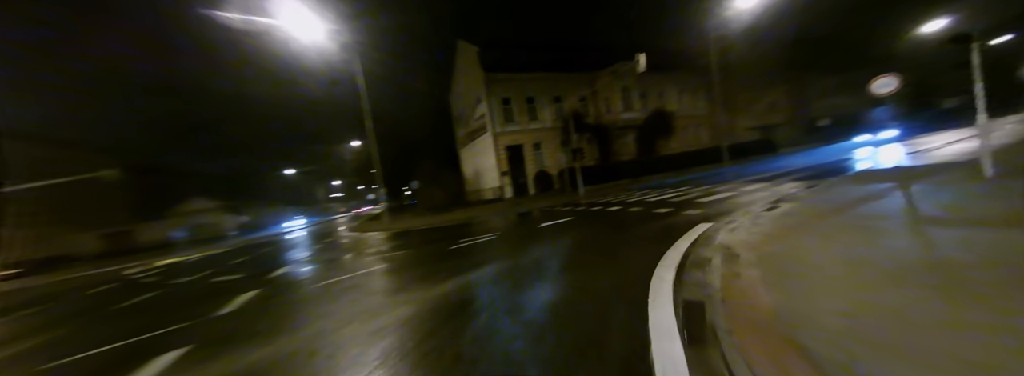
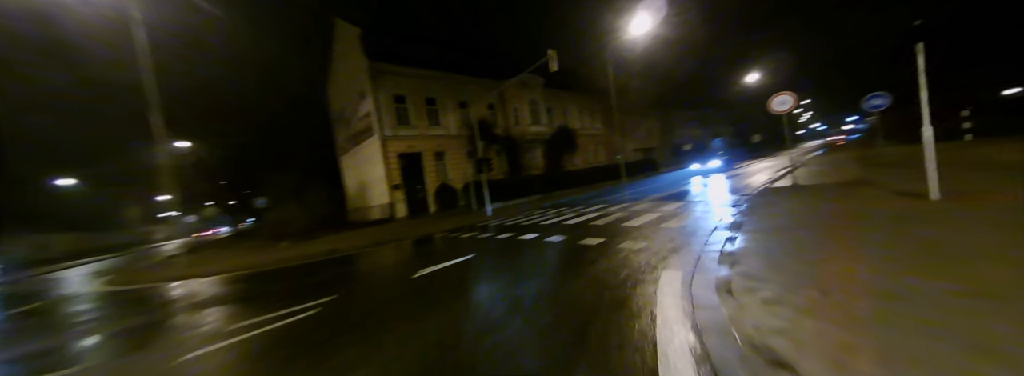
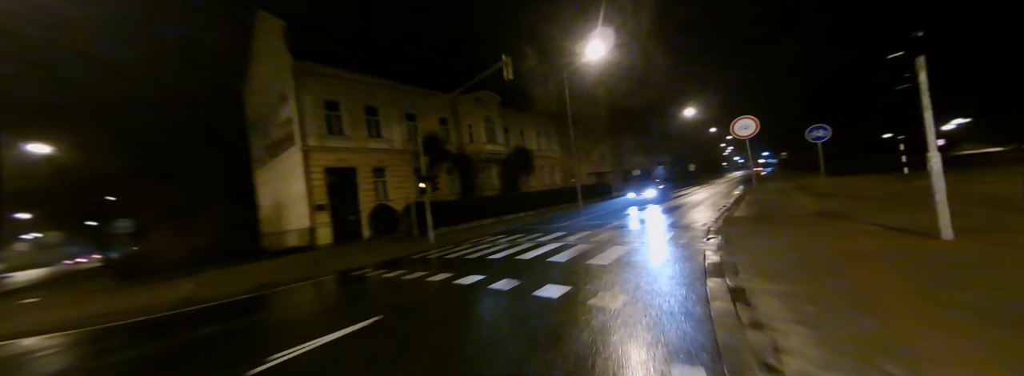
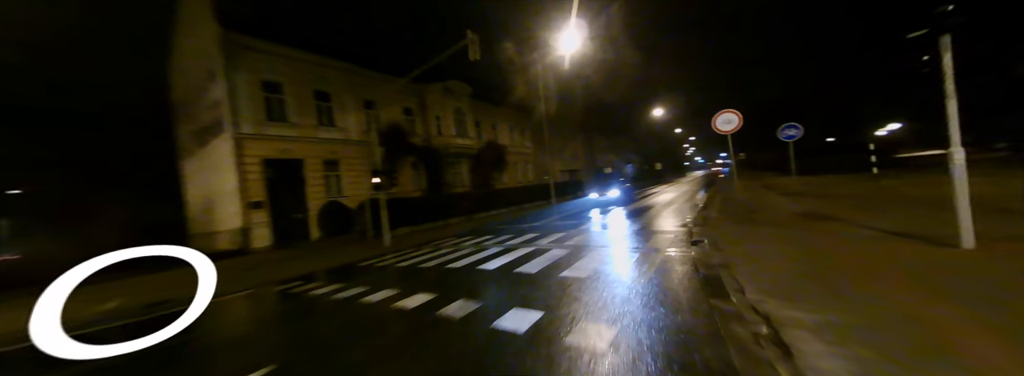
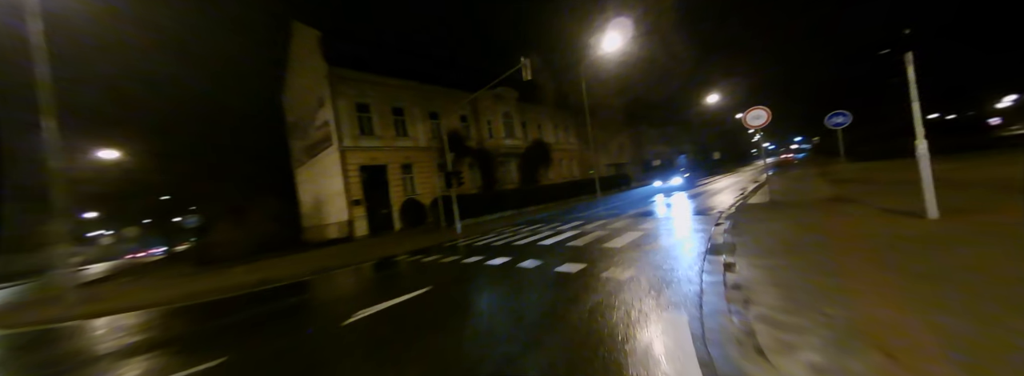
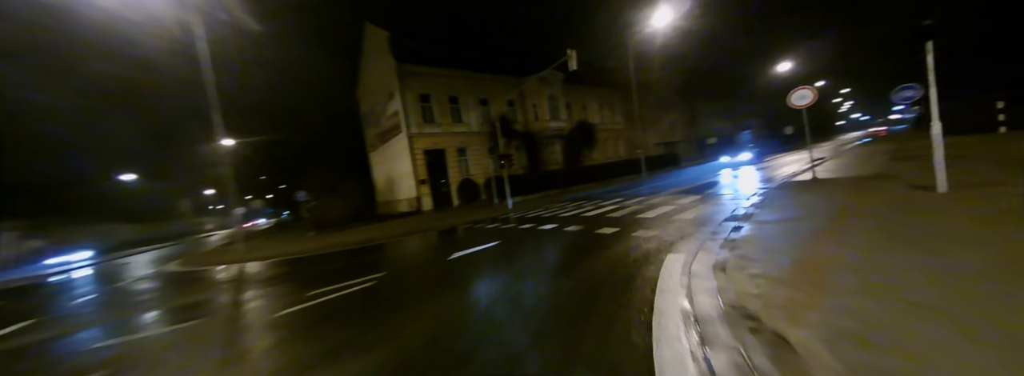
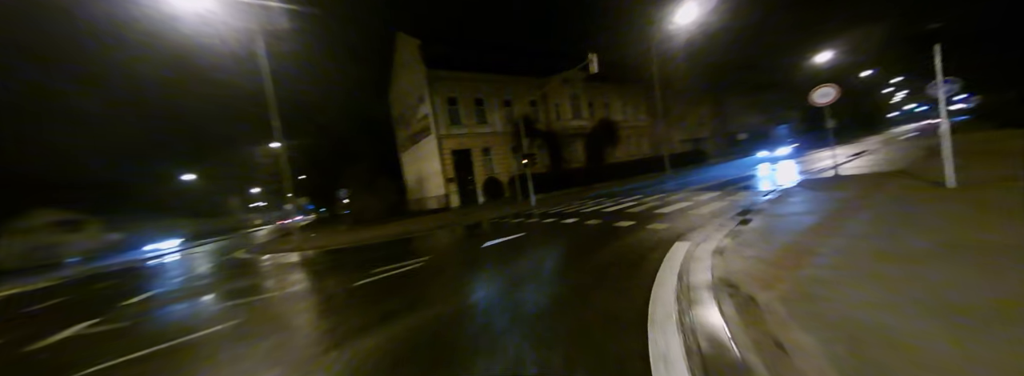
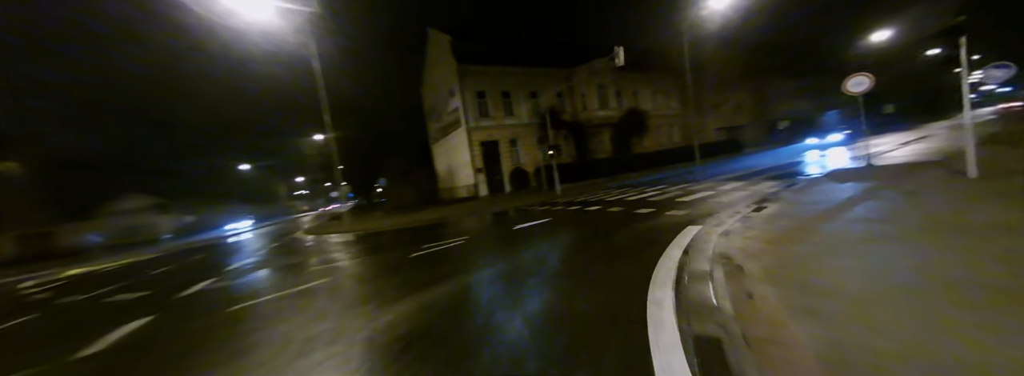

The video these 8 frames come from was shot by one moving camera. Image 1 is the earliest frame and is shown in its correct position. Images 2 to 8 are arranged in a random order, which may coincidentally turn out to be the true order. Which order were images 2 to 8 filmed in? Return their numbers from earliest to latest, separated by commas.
8, 7, 6, 2, 5, 3, 4
